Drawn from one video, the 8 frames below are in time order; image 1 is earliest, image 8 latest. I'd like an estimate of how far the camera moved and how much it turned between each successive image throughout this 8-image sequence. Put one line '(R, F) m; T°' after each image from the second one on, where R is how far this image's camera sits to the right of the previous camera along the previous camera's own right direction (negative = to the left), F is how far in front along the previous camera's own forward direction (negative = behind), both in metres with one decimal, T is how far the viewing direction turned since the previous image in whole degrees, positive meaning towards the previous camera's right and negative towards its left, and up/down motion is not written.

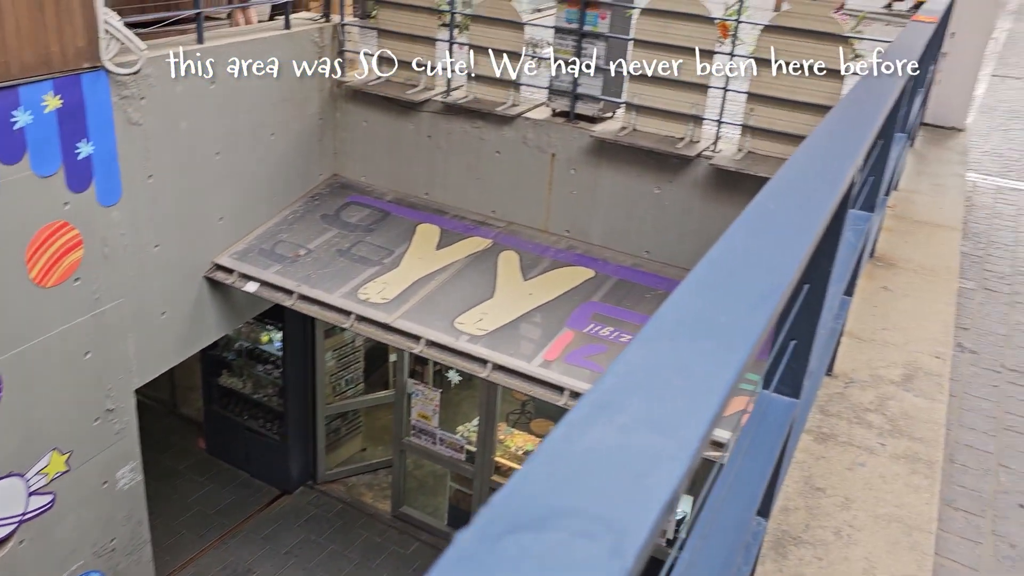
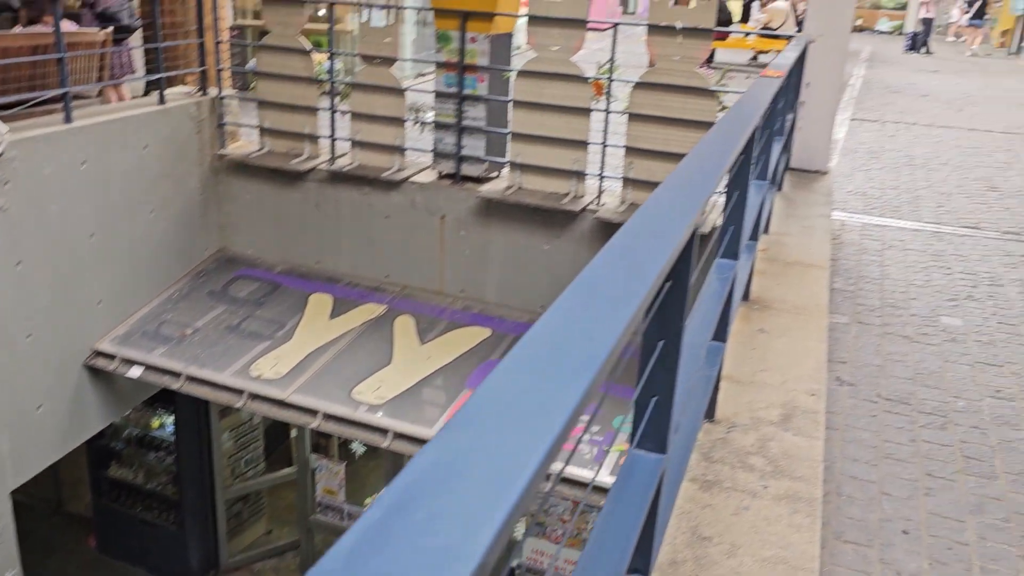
(+0.1, 0.0) m; +6°
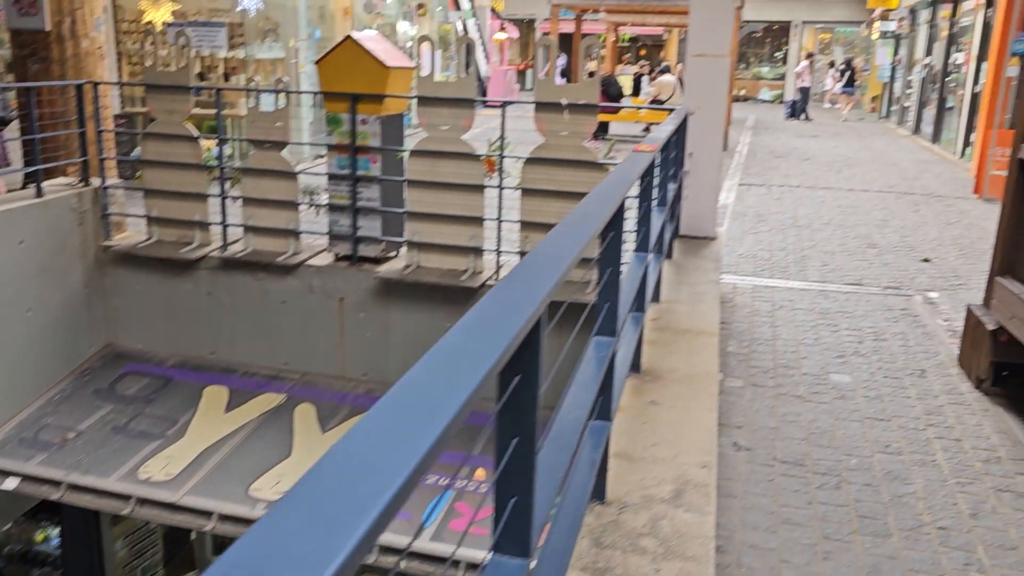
(+0.1, 0.0) m; +6°
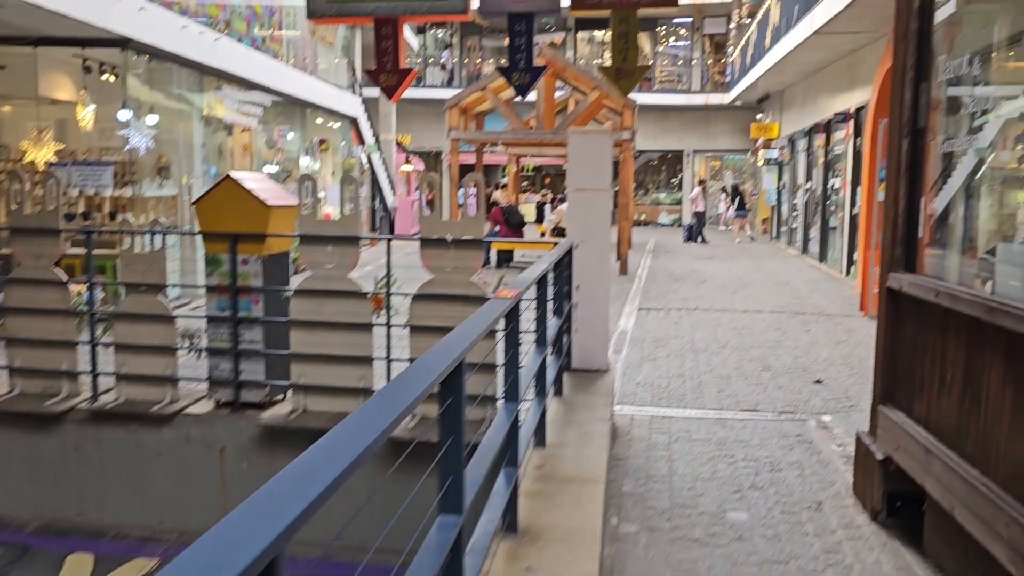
(+0.2, +0.1) m; +6°
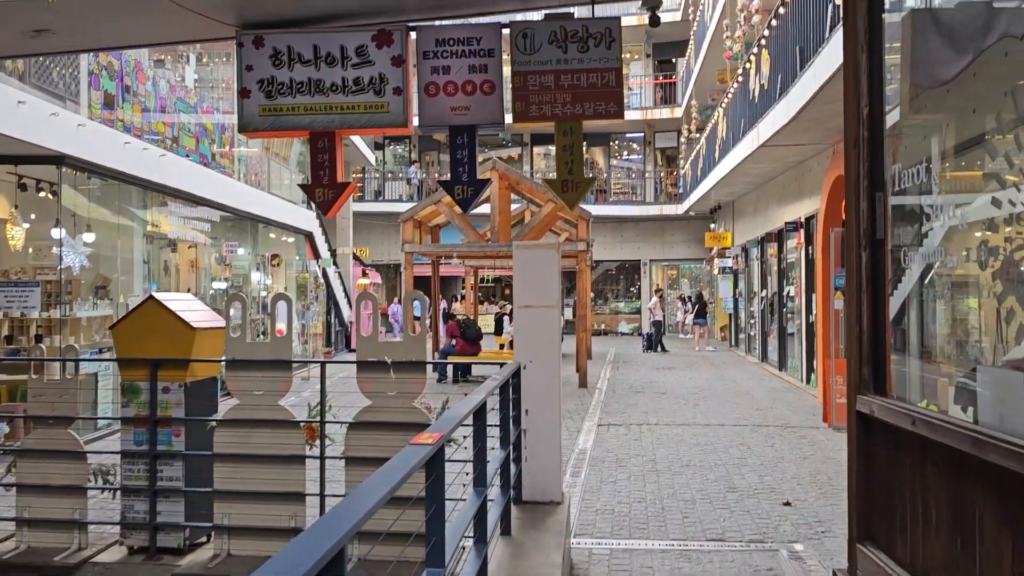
(+0.1, +0.3) m; +3°
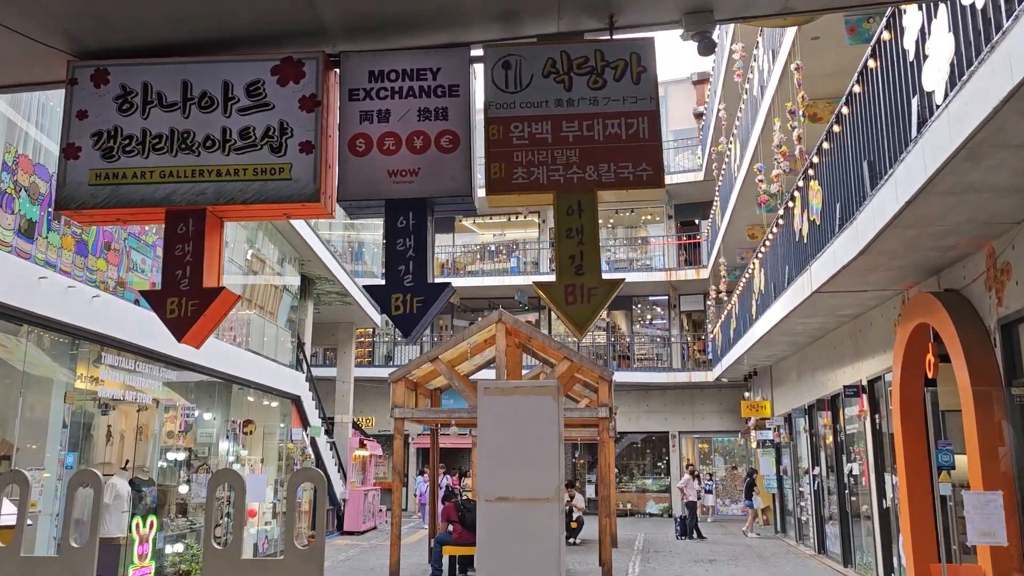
(+0.2, +2.0) m; -2°
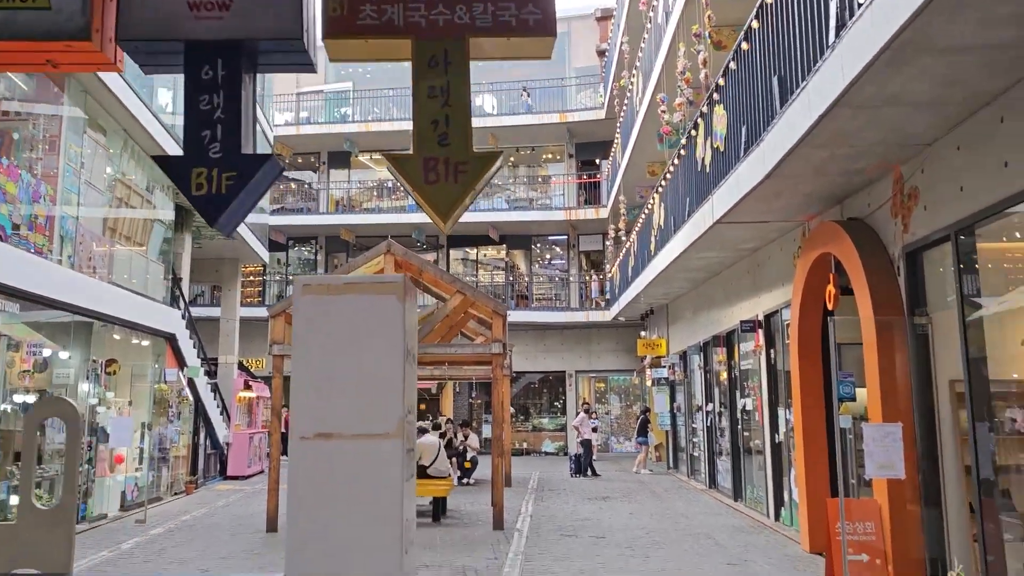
(+0.2, +0.7) m; +7°
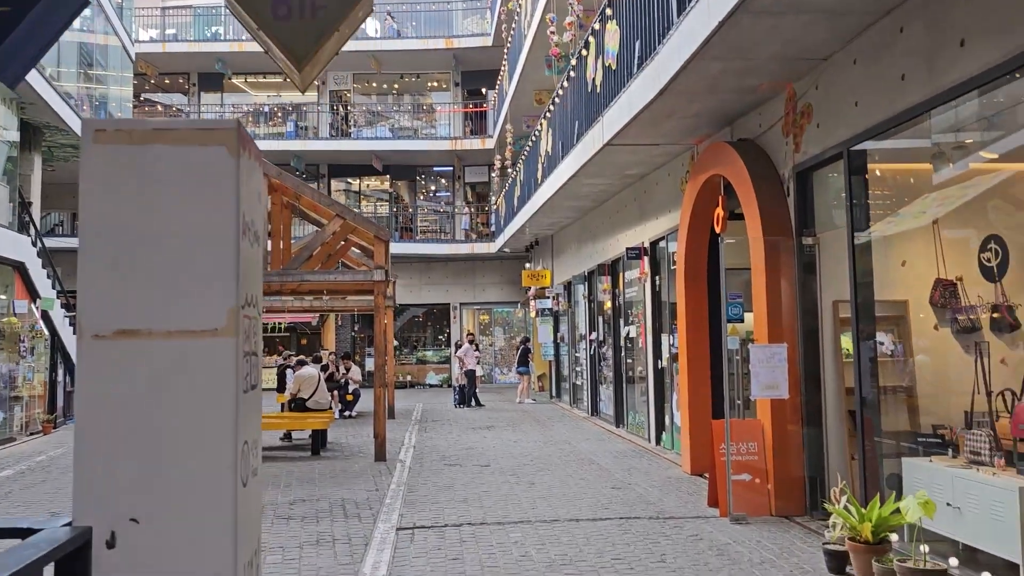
(0.0, +0.4) m; +8°
